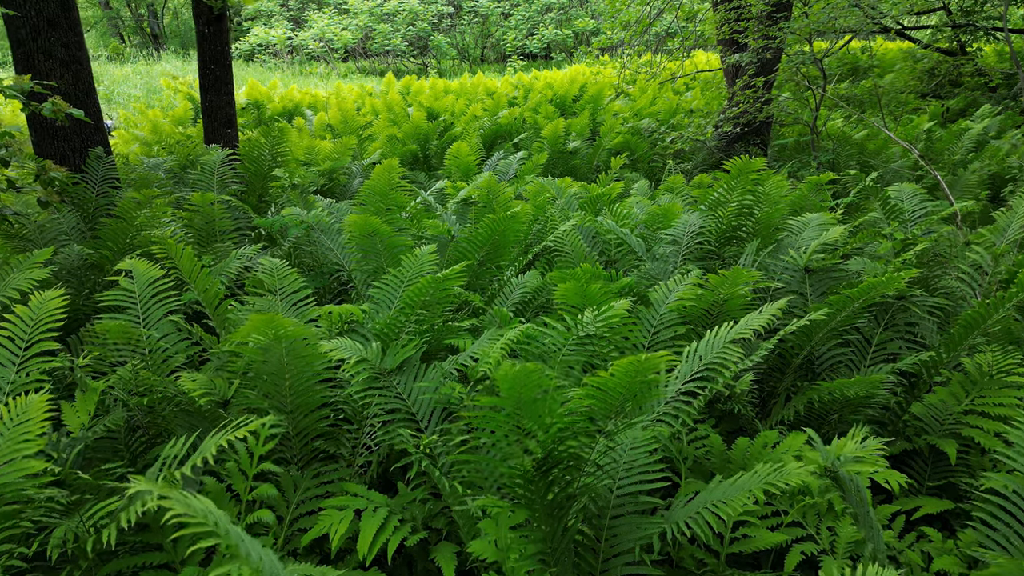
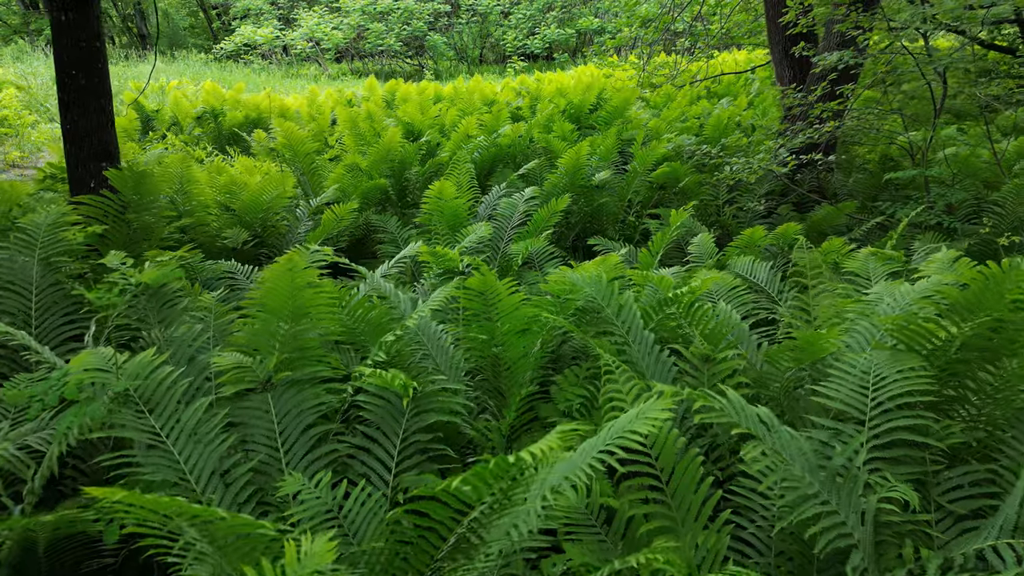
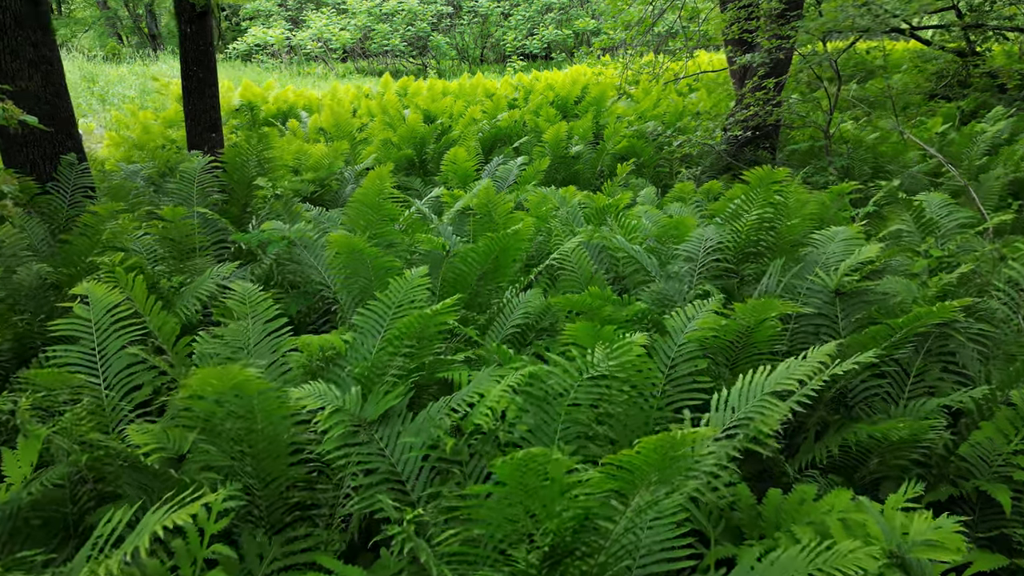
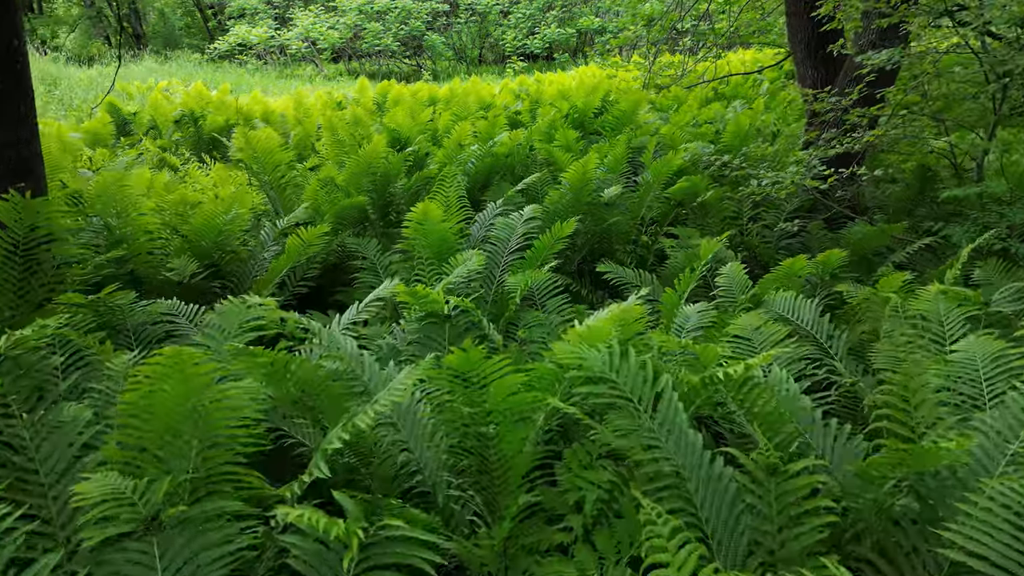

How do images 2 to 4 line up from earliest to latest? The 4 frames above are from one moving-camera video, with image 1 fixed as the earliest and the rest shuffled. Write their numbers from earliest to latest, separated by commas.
3, 2, 4
